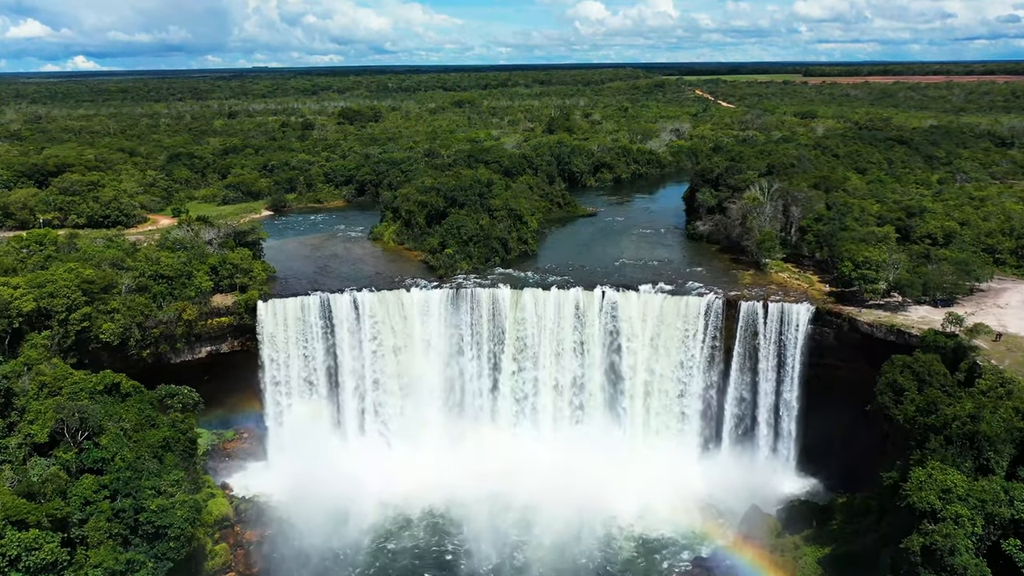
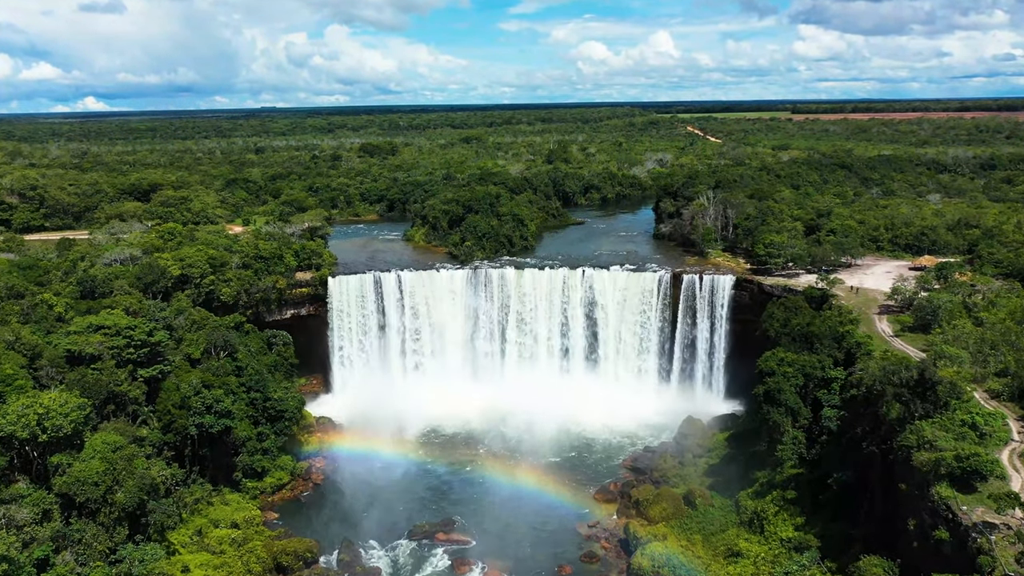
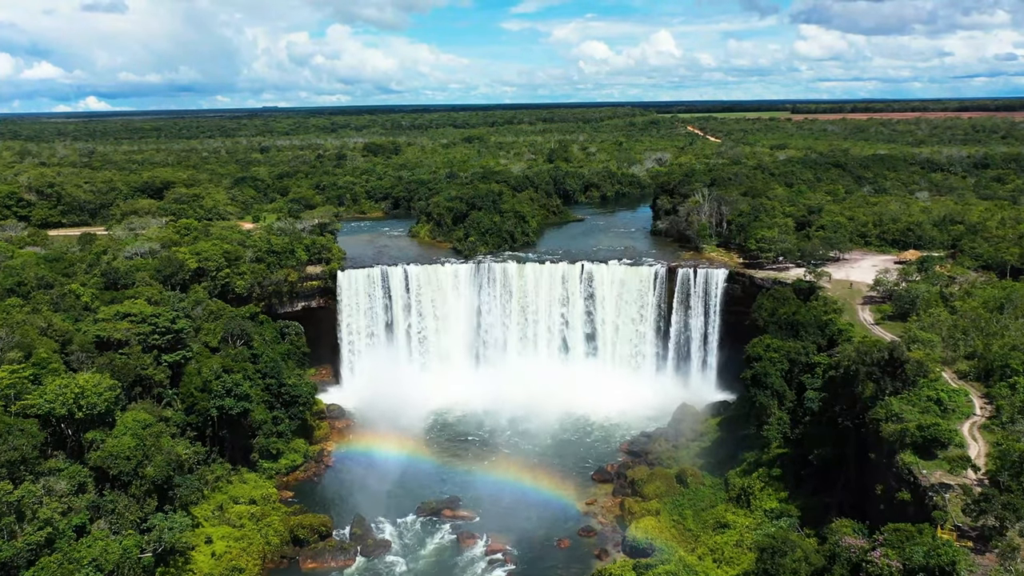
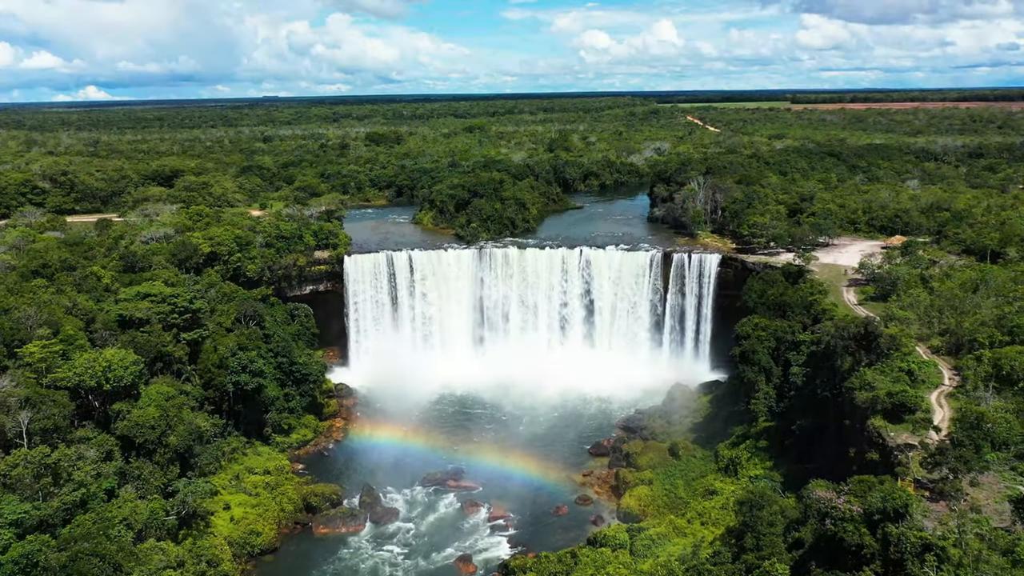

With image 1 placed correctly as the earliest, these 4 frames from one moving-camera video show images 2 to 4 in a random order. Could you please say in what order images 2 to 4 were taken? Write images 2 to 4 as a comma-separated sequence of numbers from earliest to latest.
4, 3, 2
